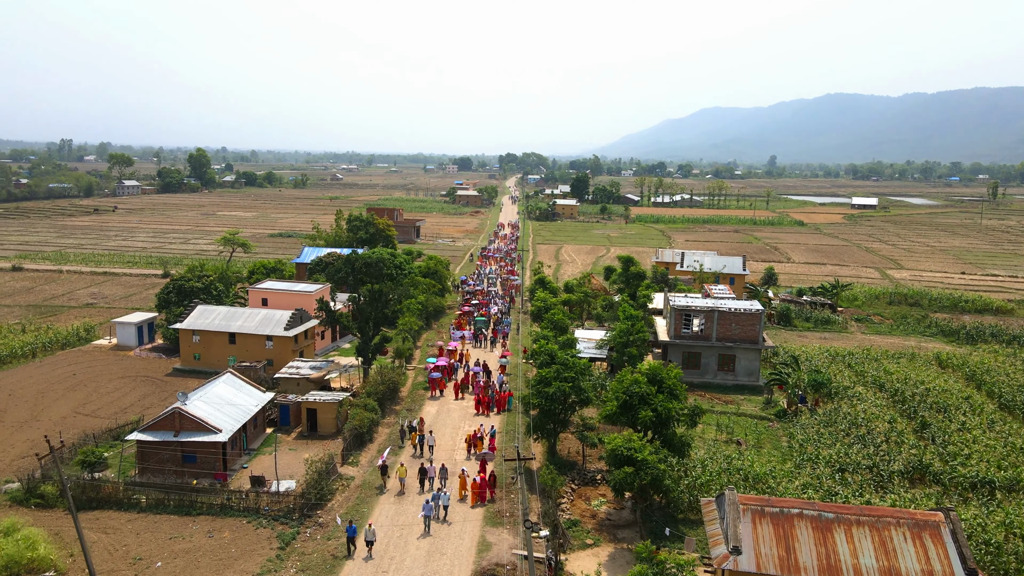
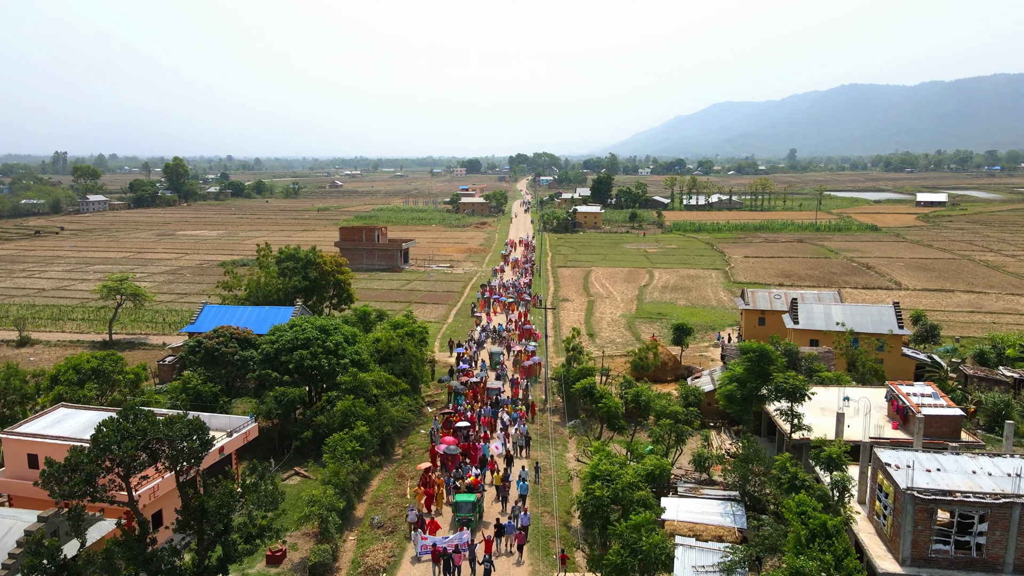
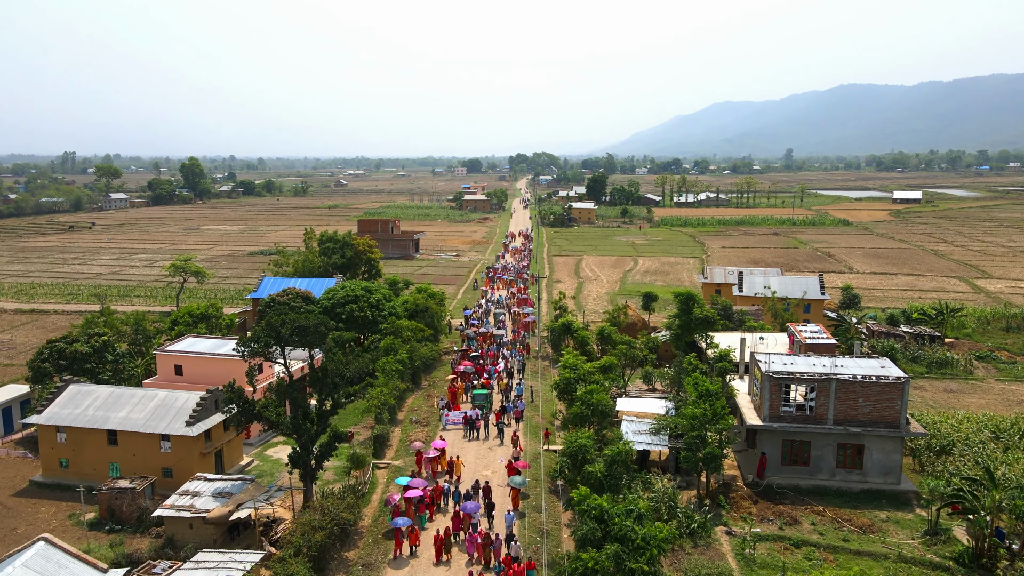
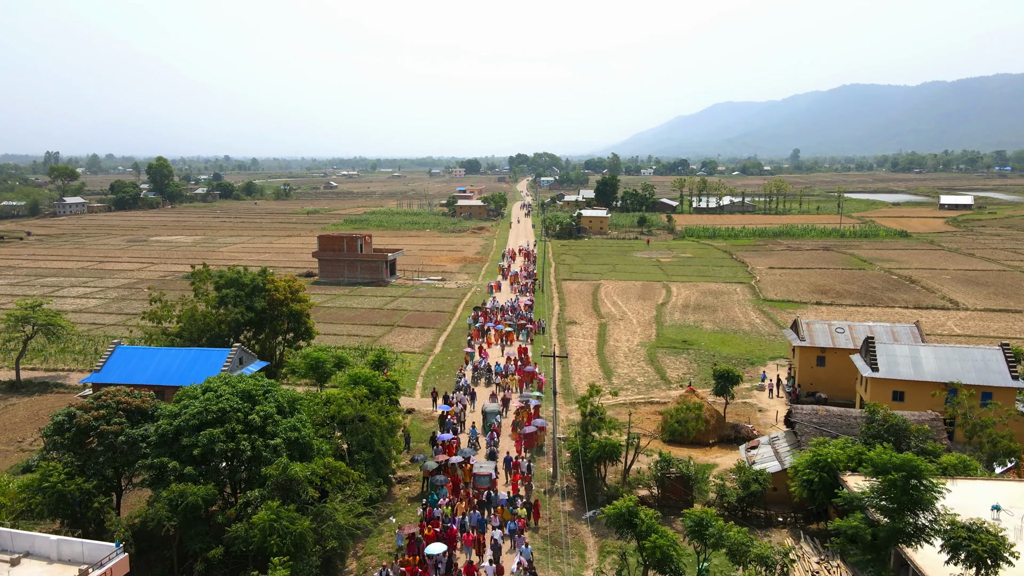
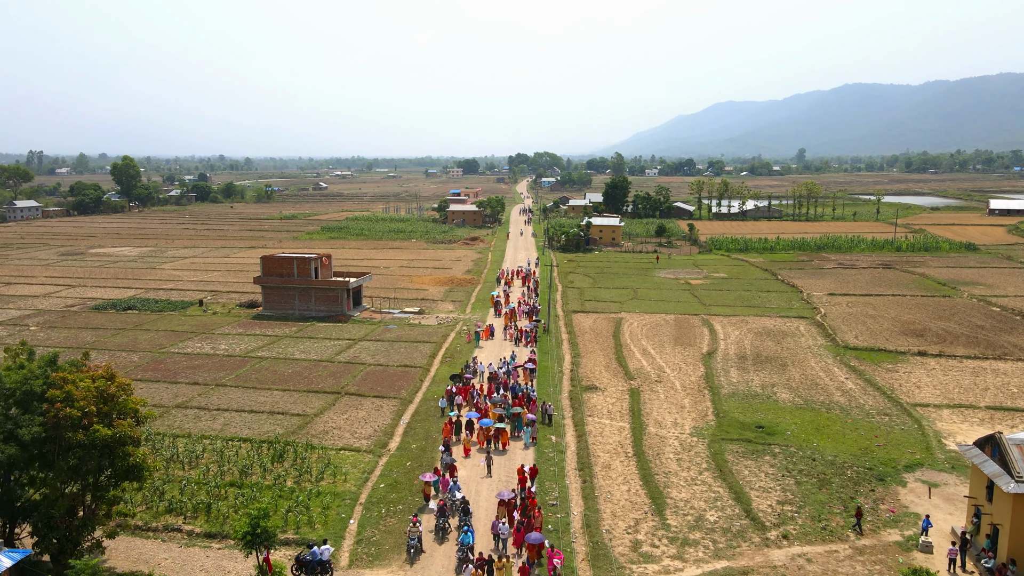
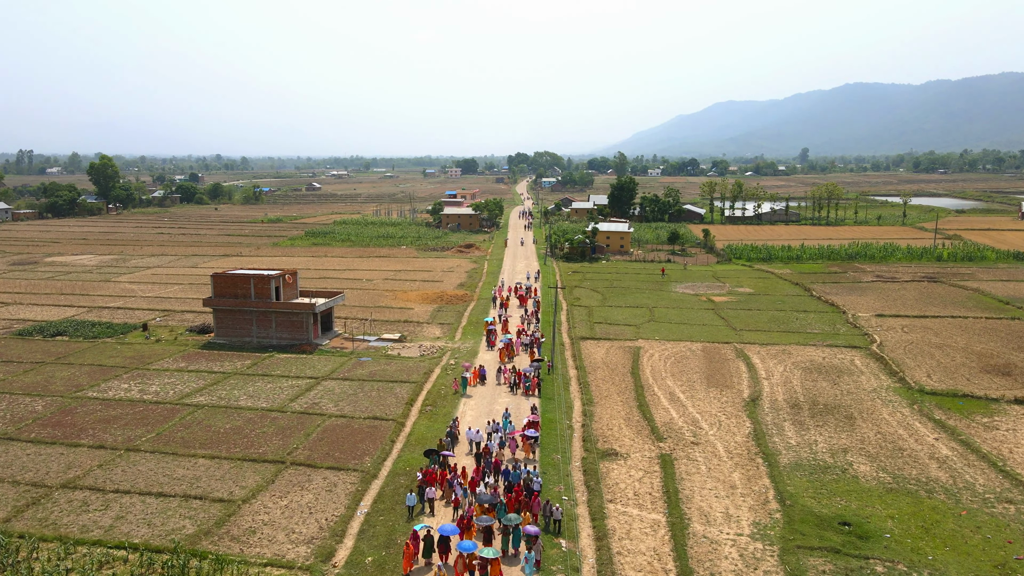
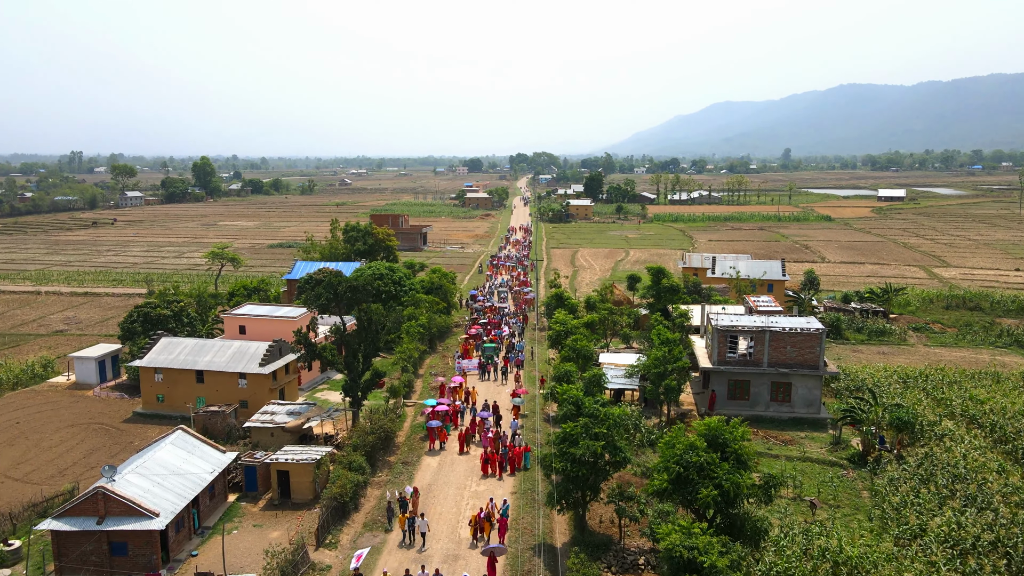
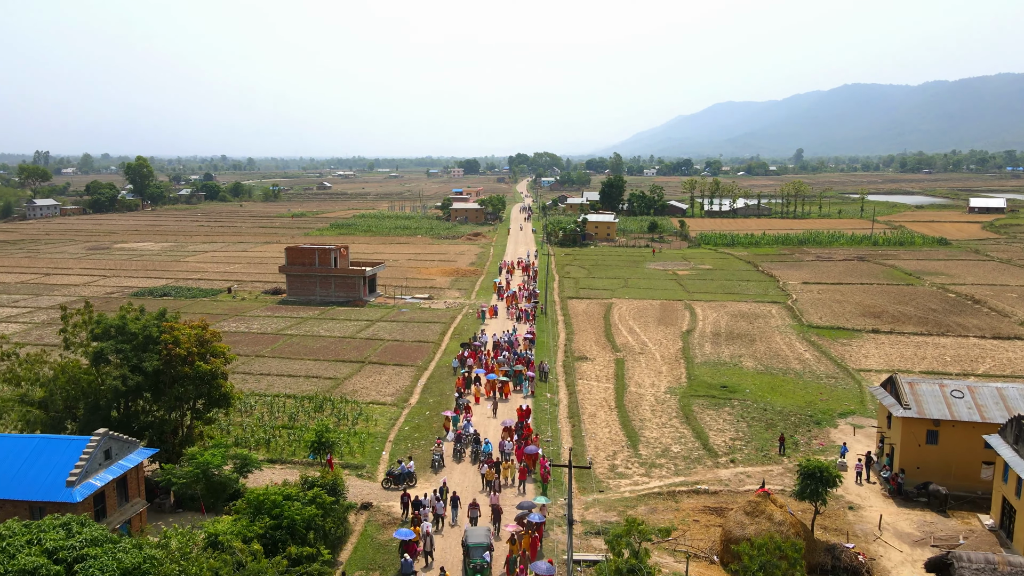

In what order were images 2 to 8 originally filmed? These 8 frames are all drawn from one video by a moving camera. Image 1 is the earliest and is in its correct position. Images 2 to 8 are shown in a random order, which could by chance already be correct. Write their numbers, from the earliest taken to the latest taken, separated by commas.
7, 3, 2, 4, 8, 5, 6
